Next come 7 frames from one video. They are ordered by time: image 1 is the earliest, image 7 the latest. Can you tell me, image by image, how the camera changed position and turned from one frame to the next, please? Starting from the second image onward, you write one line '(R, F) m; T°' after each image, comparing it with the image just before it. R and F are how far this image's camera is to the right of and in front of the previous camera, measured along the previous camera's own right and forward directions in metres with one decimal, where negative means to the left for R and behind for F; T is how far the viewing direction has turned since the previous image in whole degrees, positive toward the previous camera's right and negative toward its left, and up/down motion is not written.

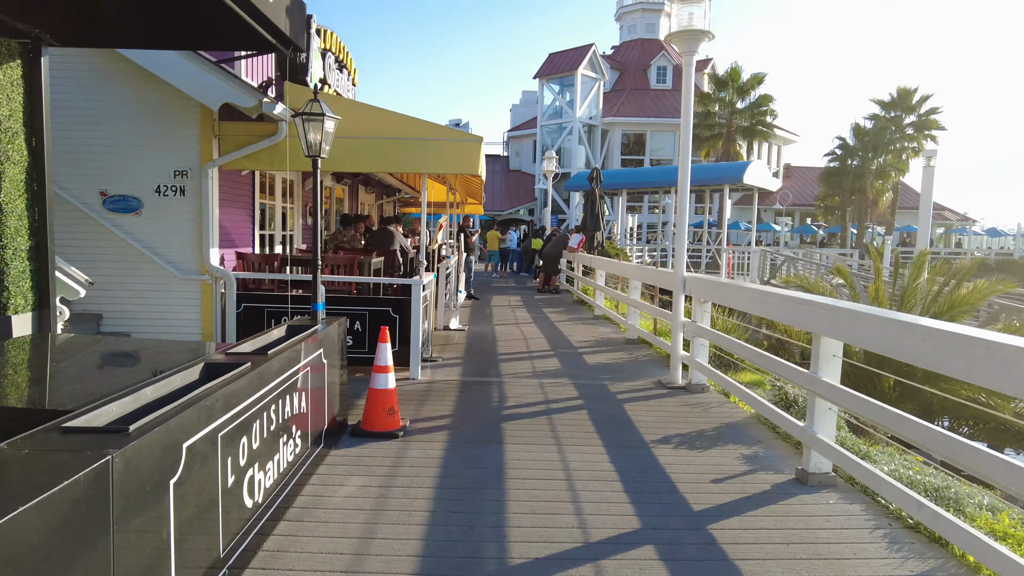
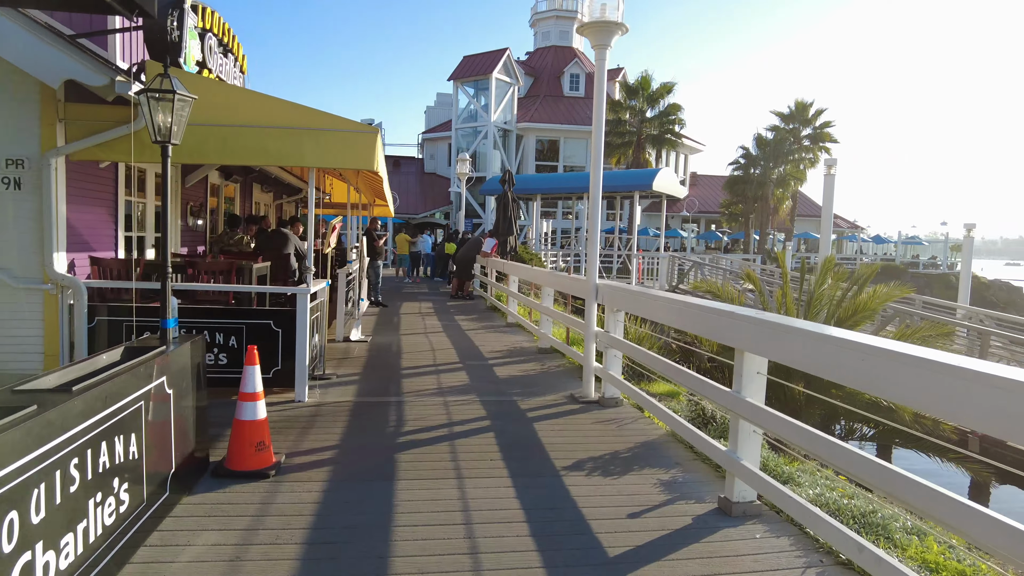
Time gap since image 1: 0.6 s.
(+0.1, +0.4) m; +8°
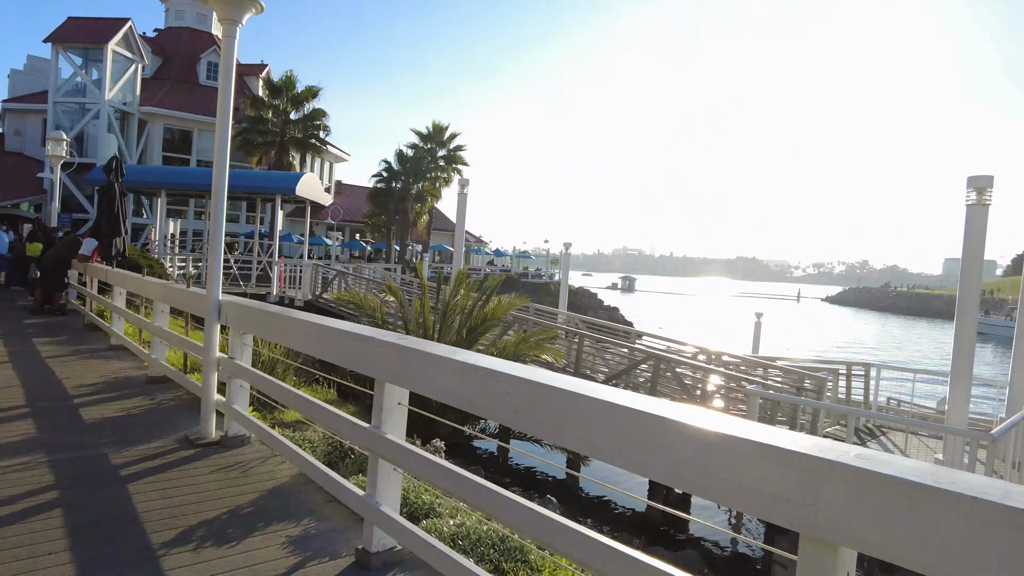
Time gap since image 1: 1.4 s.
(+0.2, +0.3) m; +33°
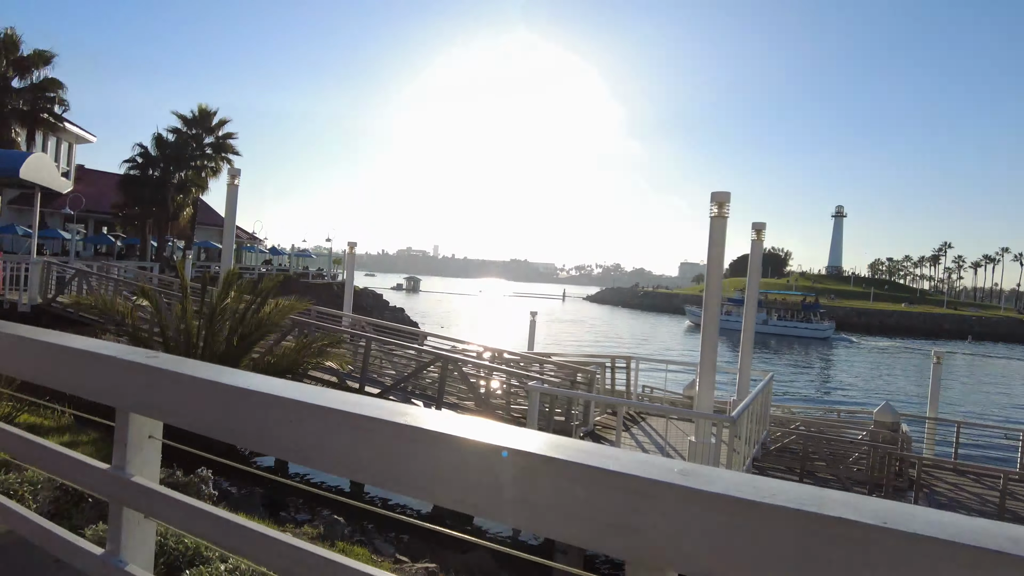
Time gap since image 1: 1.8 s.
(0.0, +0.2) m; +20°
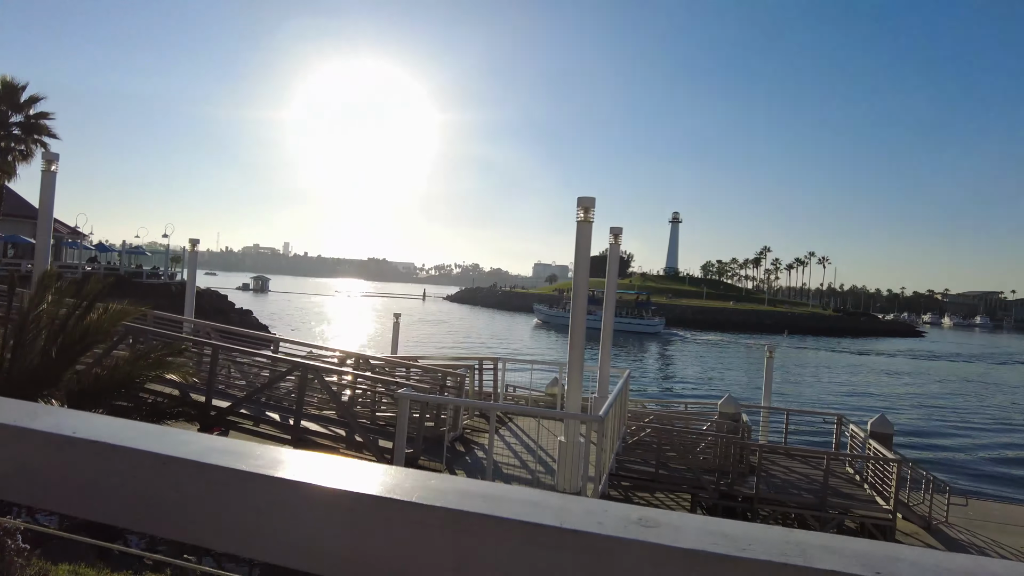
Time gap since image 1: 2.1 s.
(-0.1, +0.1) m; +13°
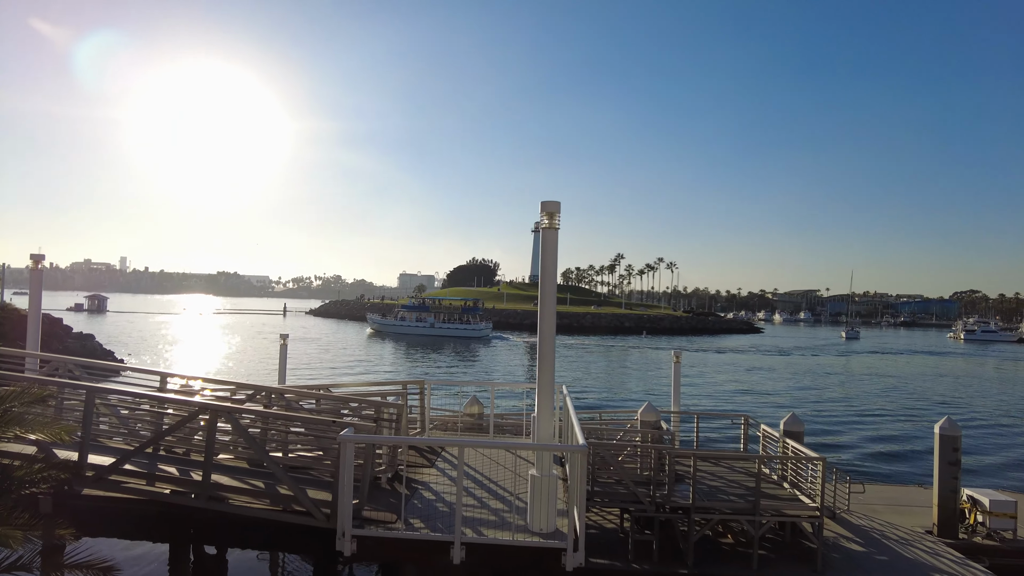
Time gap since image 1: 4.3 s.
(-0.8, +0.7) m; +12°
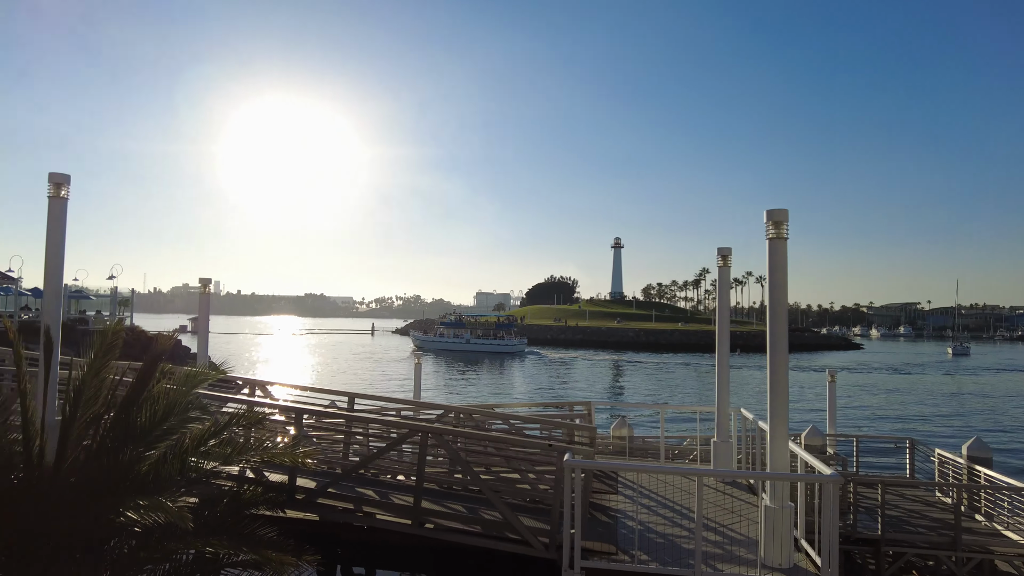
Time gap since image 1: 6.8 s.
(-1.2, +0.2) m; -7°
